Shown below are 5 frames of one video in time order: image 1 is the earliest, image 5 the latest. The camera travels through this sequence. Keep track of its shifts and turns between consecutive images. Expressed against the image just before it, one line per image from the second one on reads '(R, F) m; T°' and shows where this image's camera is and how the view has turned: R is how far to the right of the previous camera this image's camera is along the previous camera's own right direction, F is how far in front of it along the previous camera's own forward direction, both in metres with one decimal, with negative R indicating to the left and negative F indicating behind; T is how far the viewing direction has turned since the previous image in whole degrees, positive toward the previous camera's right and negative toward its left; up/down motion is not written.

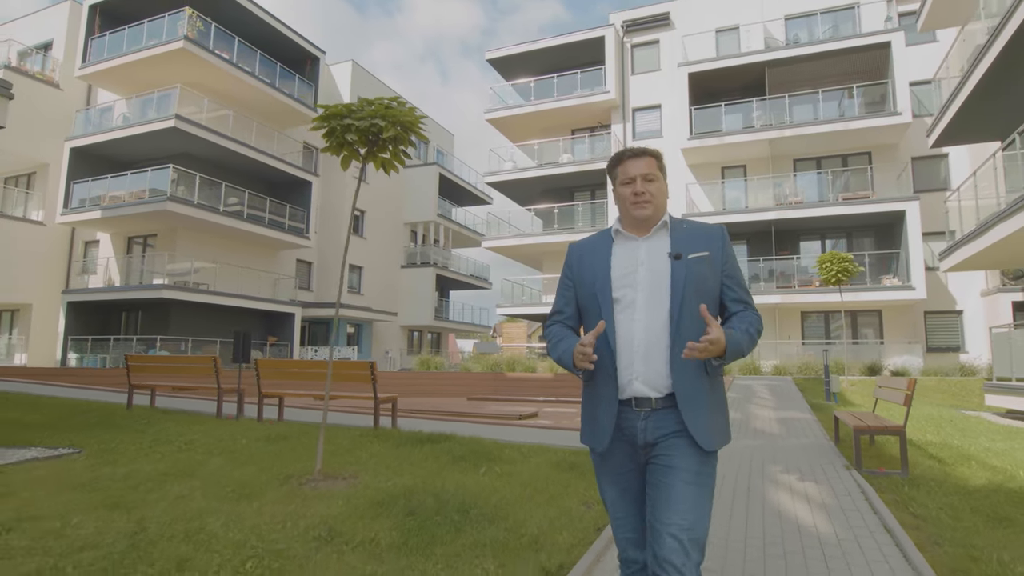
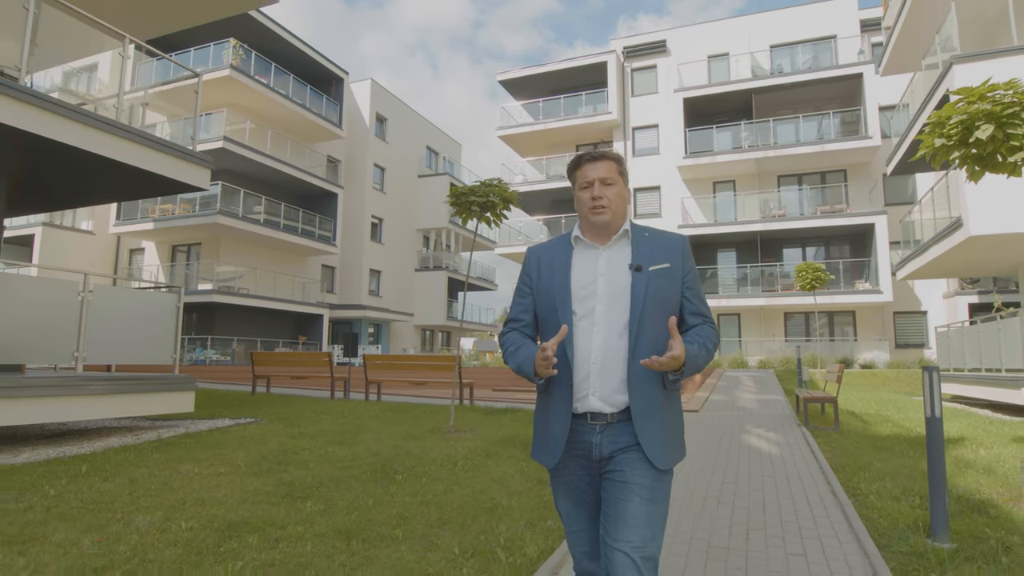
(-0.9, -2.6) m; +1°
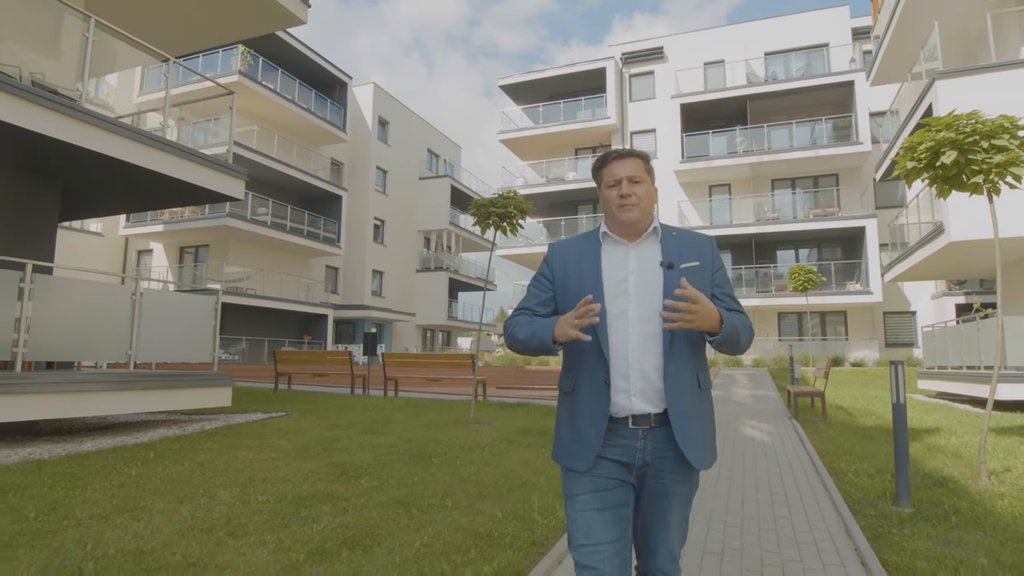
(-0.3, -0.7) m; 0°
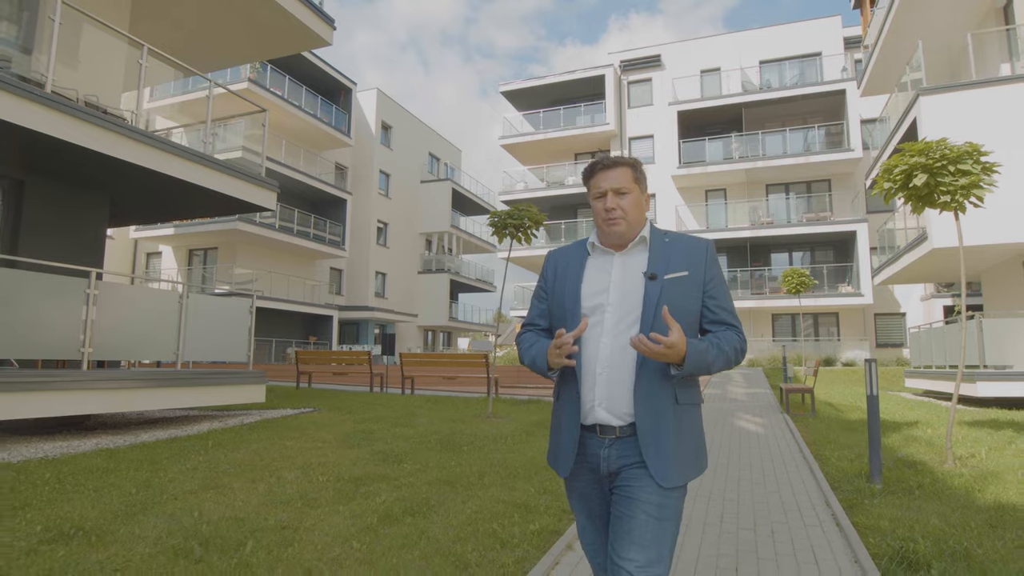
(-0.3, -0.7) m; 0°
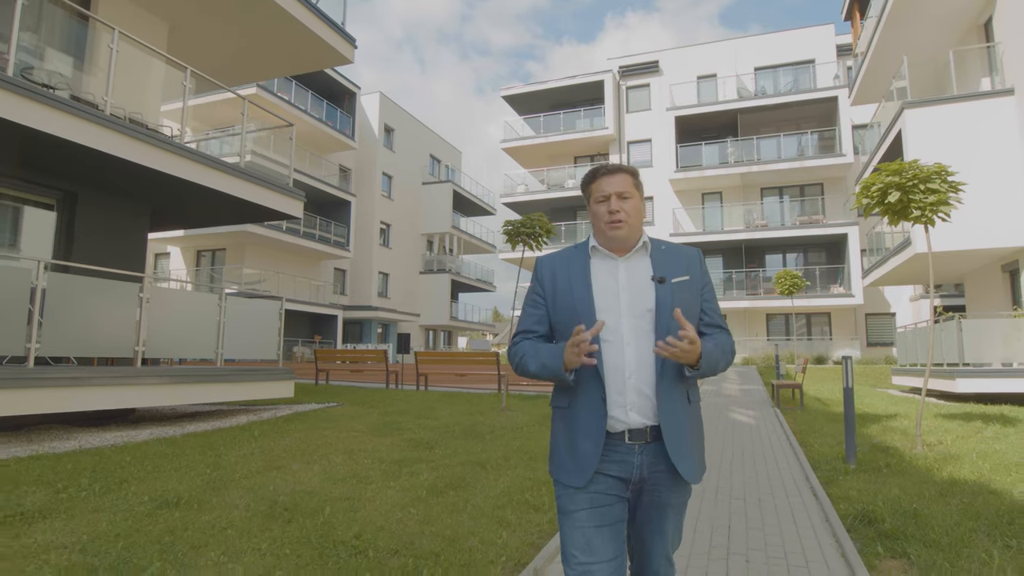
(-0.3, -0.7) m; 0°
